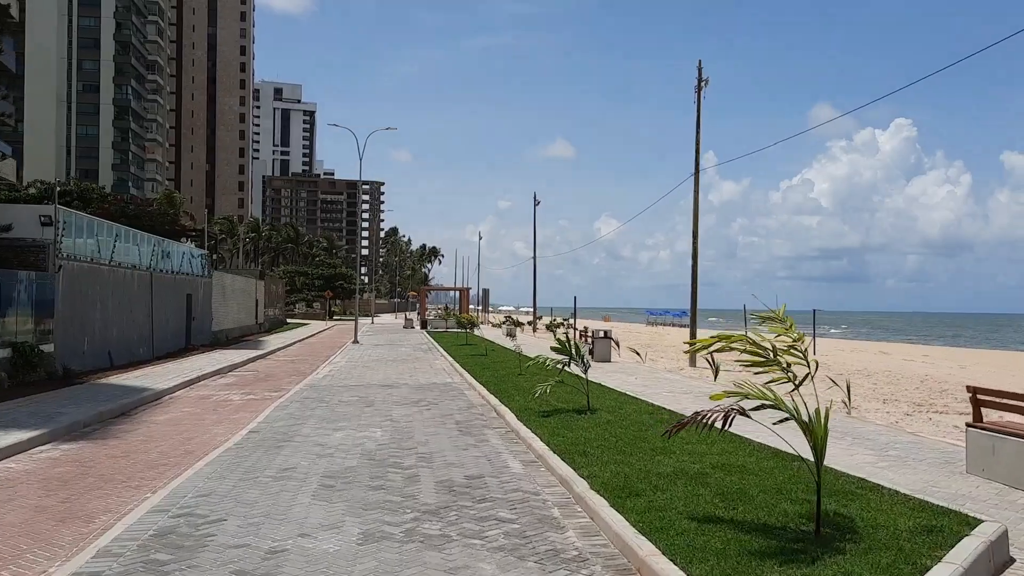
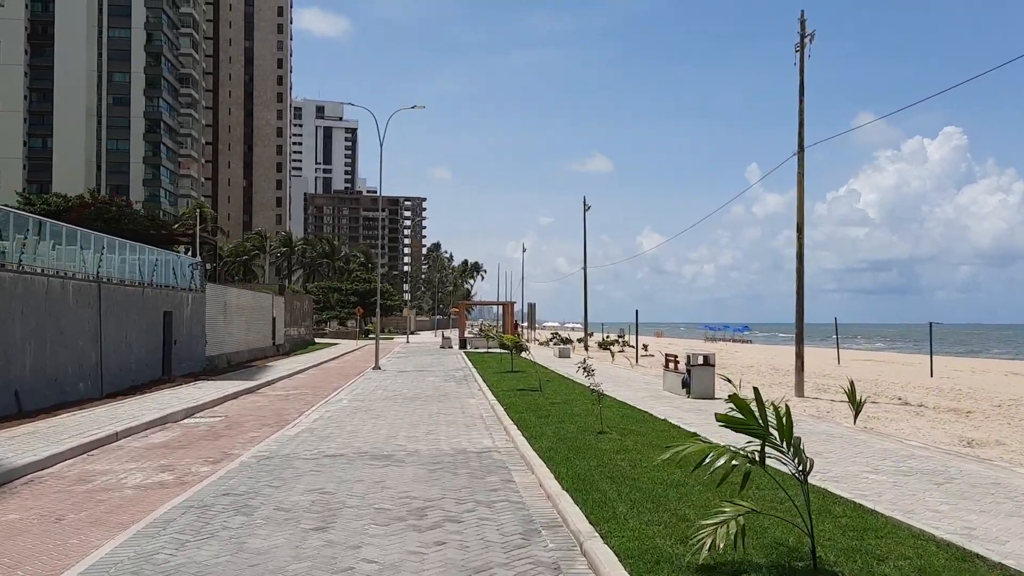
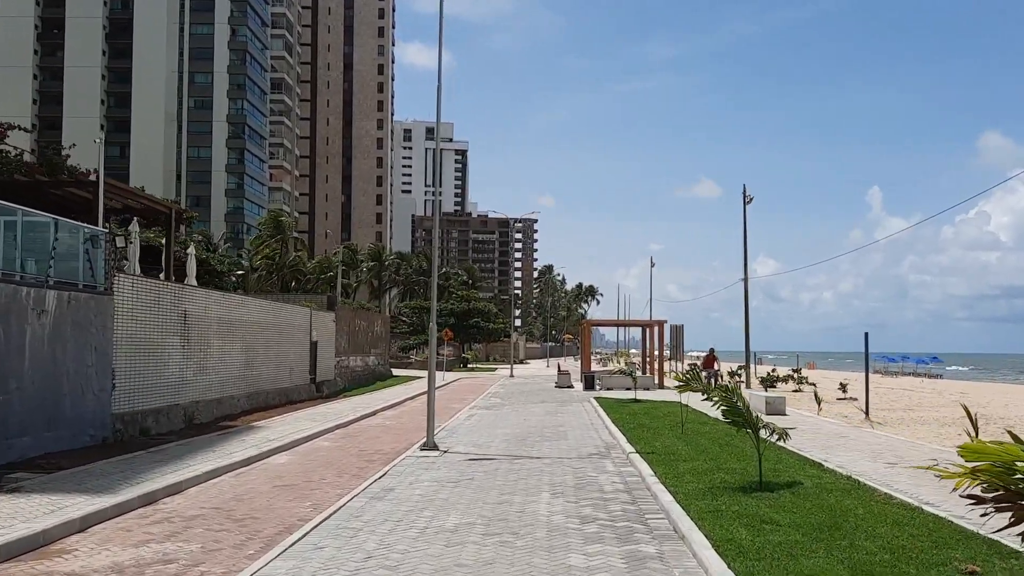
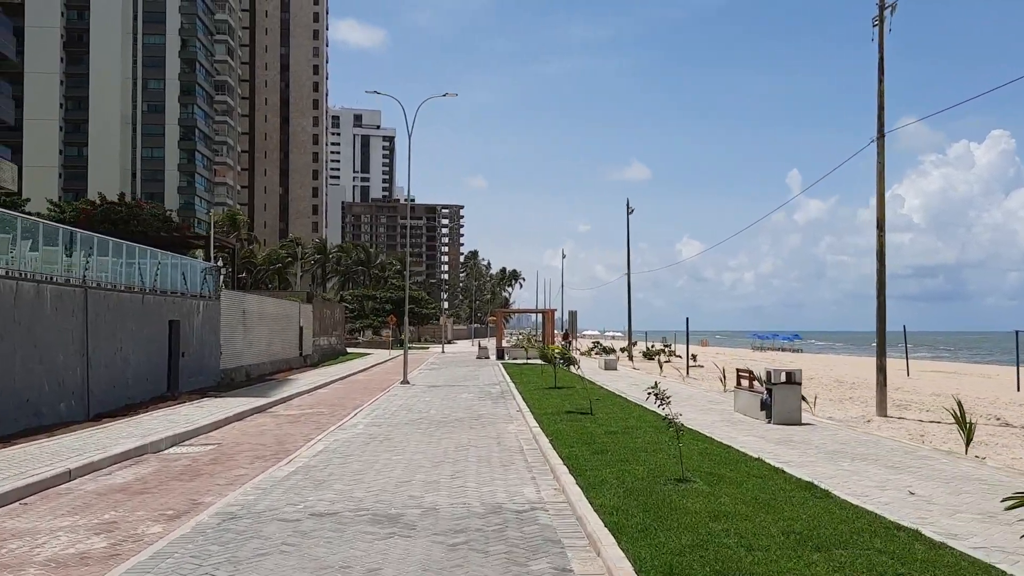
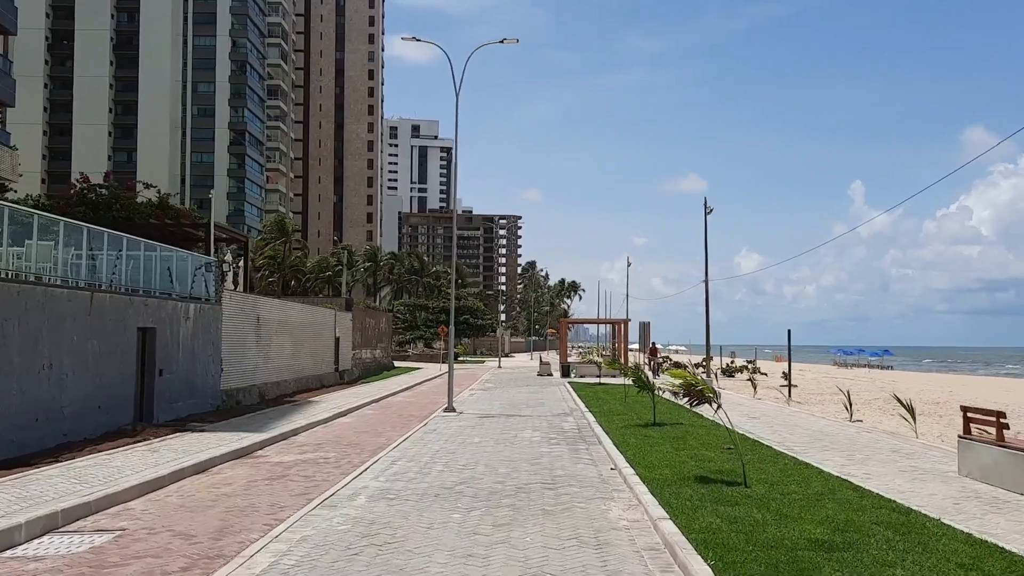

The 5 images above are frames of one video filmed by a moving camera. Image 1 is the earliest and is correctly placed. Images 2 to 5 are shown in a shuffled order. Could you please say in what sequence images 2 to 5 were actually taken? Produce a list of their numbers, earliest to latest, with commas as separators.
2, 4, 5, 3
